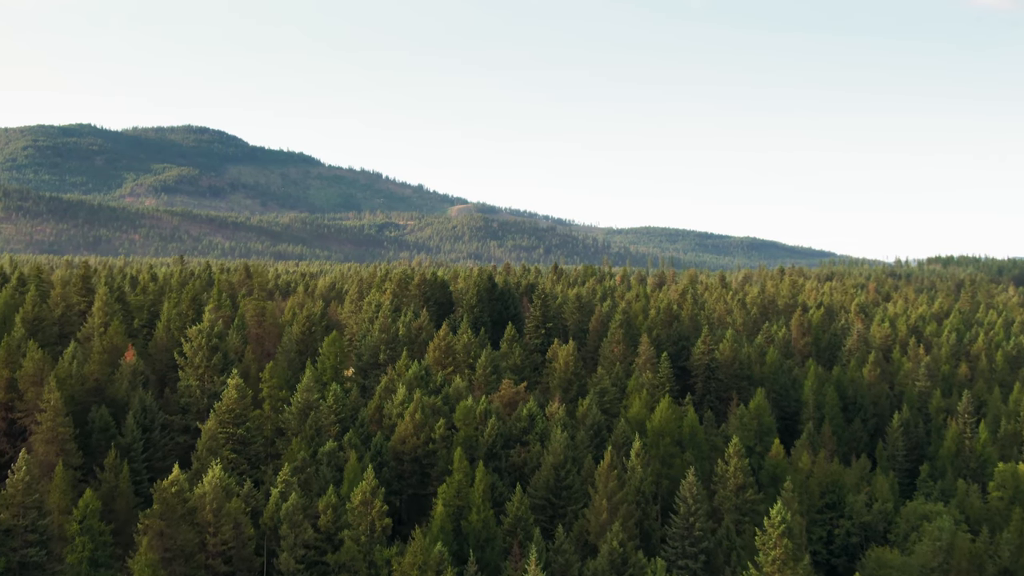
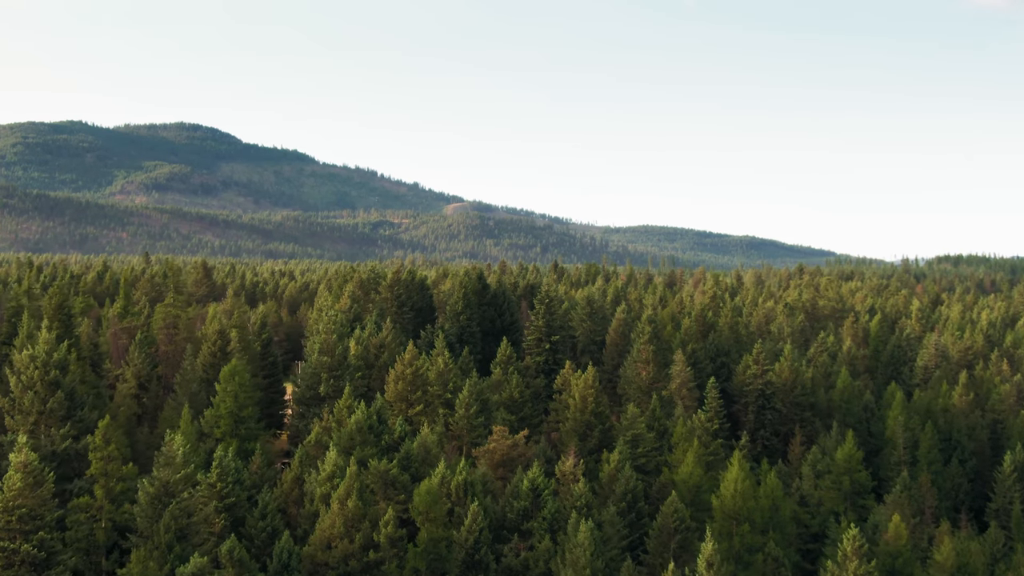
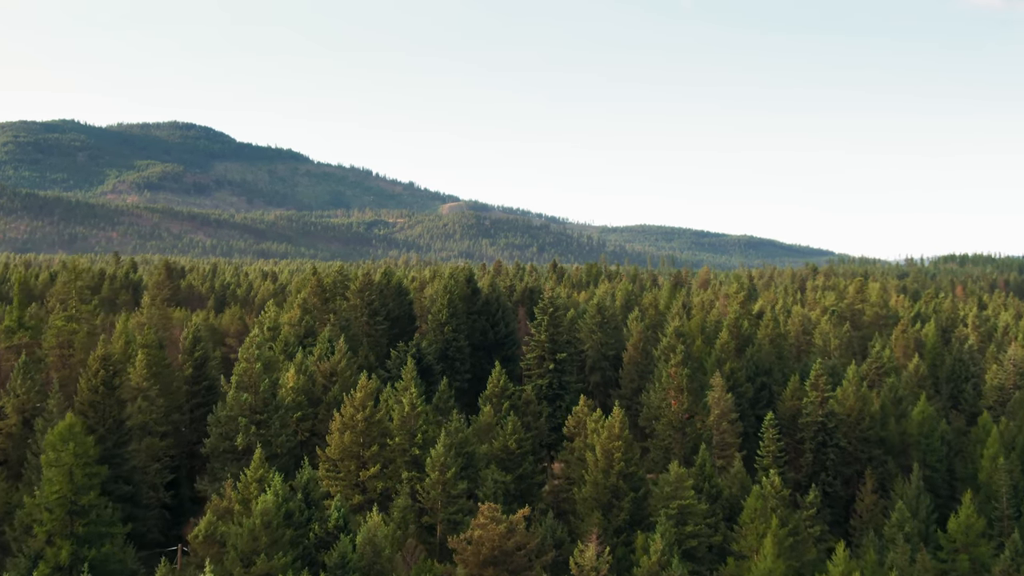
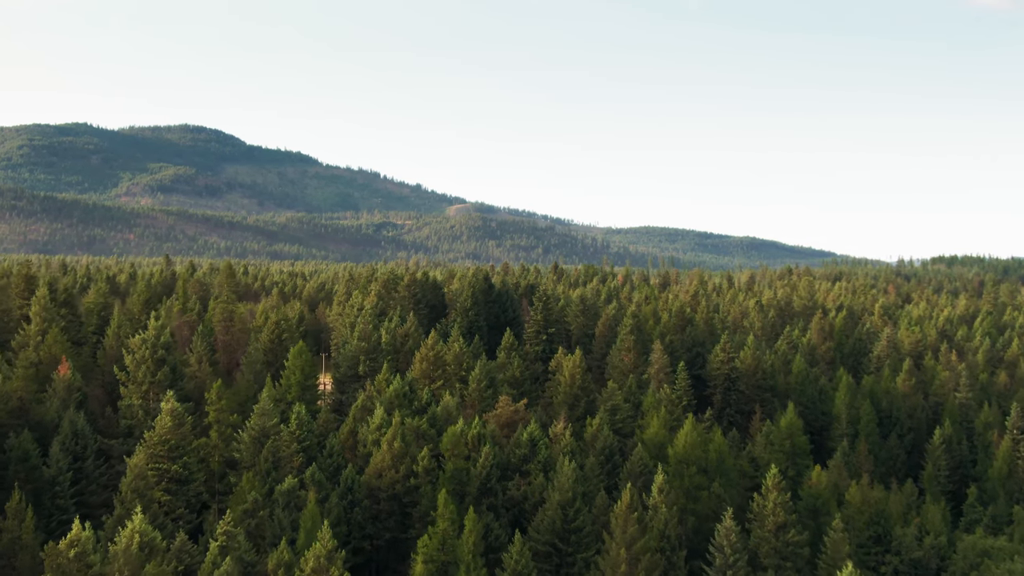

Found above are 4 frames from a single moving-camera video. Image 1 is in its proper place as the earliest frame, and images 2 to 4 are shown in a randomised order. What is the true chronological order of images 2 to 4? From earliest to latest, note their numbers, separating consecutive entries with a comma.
4, 2, 3
